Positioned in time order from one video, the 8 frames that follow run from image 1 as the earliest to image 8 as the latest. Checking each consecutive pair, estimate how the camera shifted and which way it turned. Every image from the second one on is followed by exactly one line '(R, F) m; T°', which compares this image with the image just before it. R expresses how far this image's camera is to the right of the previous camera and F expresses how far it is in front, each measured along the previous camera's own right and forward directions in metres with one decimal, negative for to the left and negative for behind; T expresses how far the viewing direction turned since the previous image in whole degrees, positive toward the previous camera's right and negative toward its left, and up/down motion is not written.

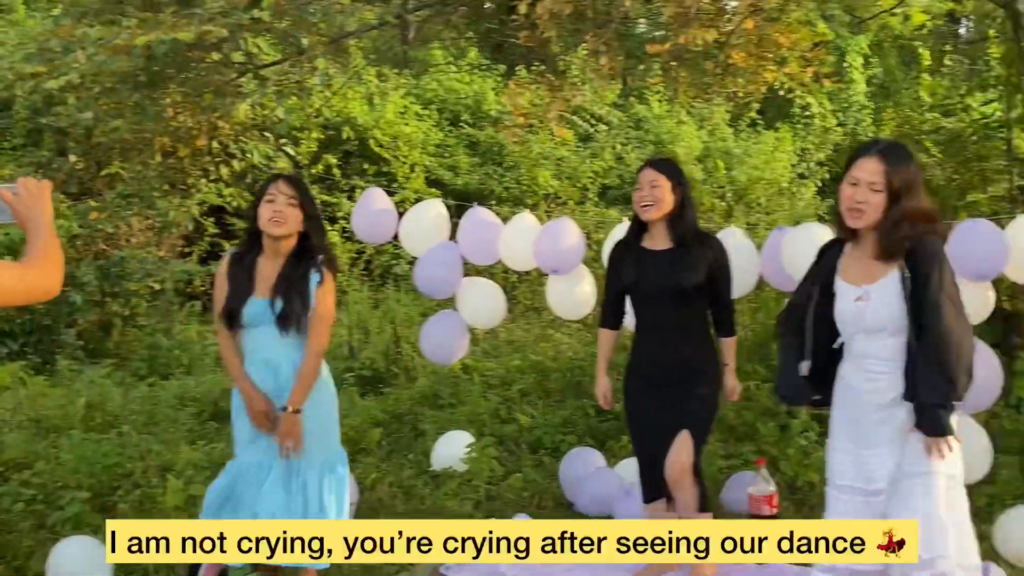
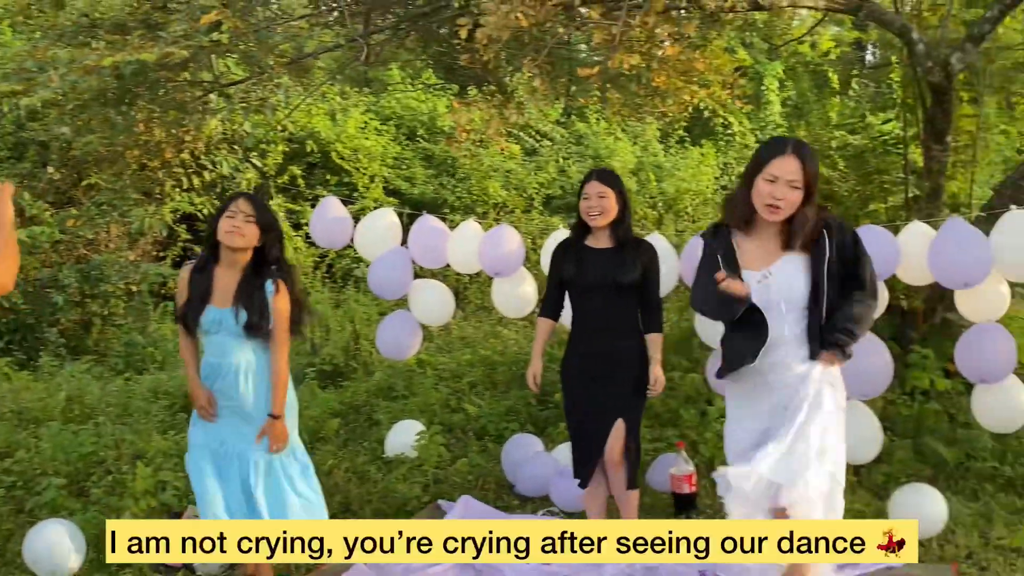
(+0.1, -0.4) m; +1°
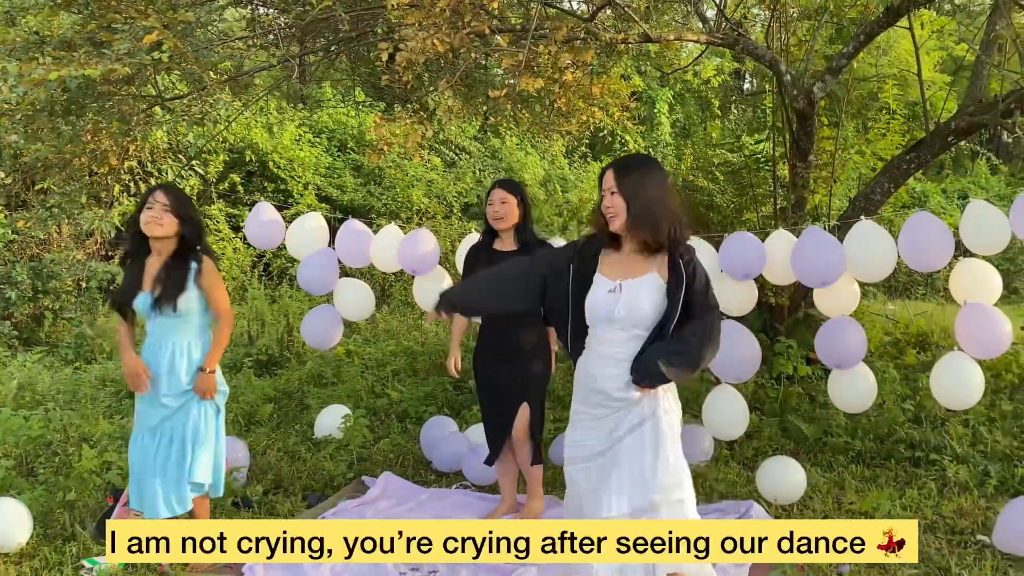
(+0.1, -0.5) m; +4°
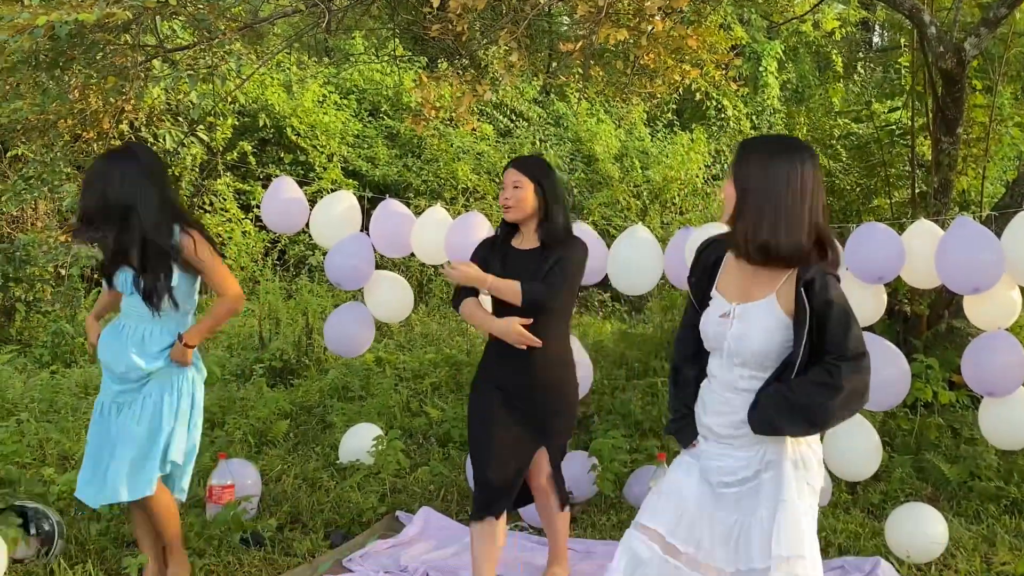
(-0.2, +0.9) m; -2°
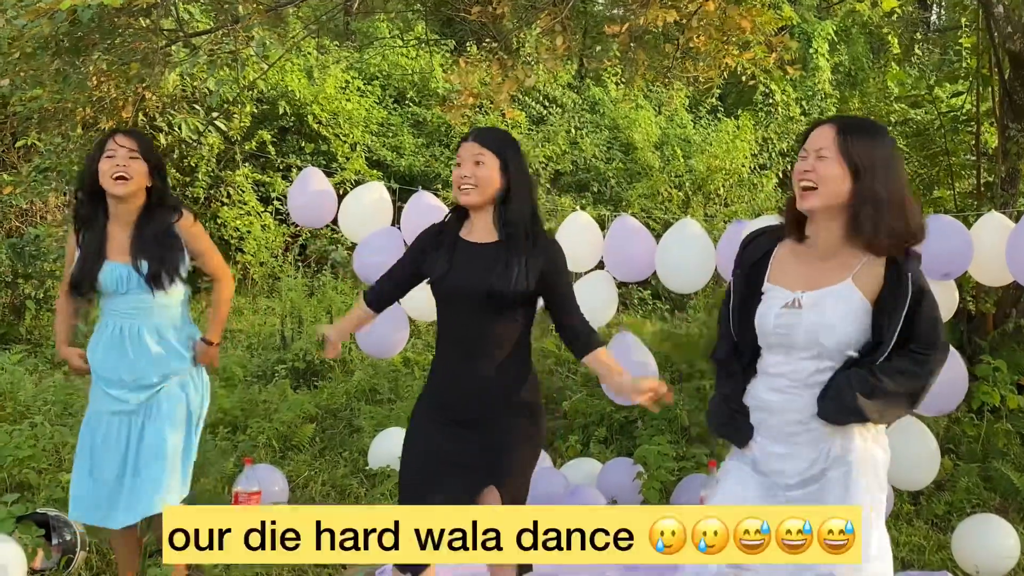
(-0.1, +0.2) m; 0°
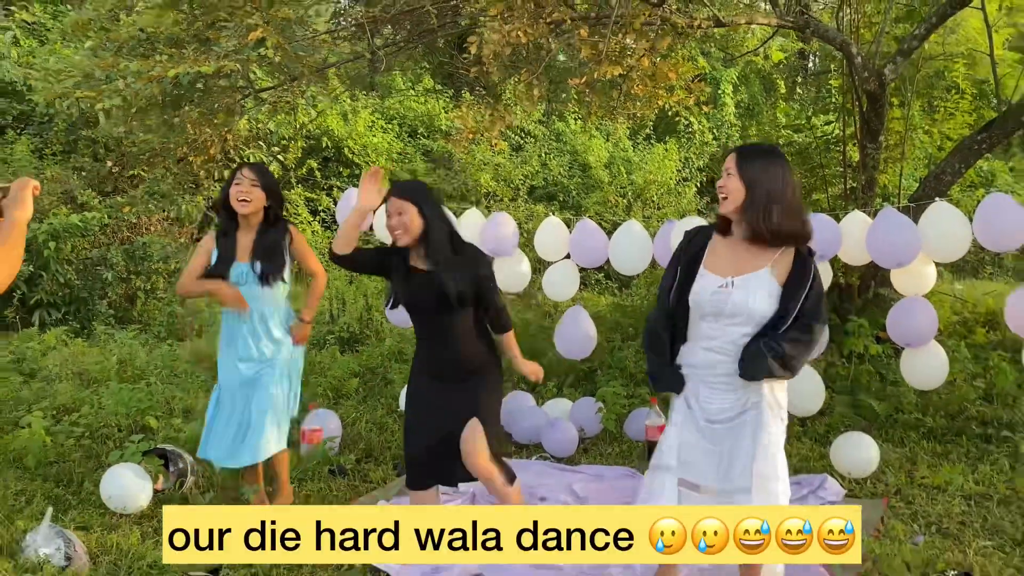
(+0.1, -1.3) m; -1°
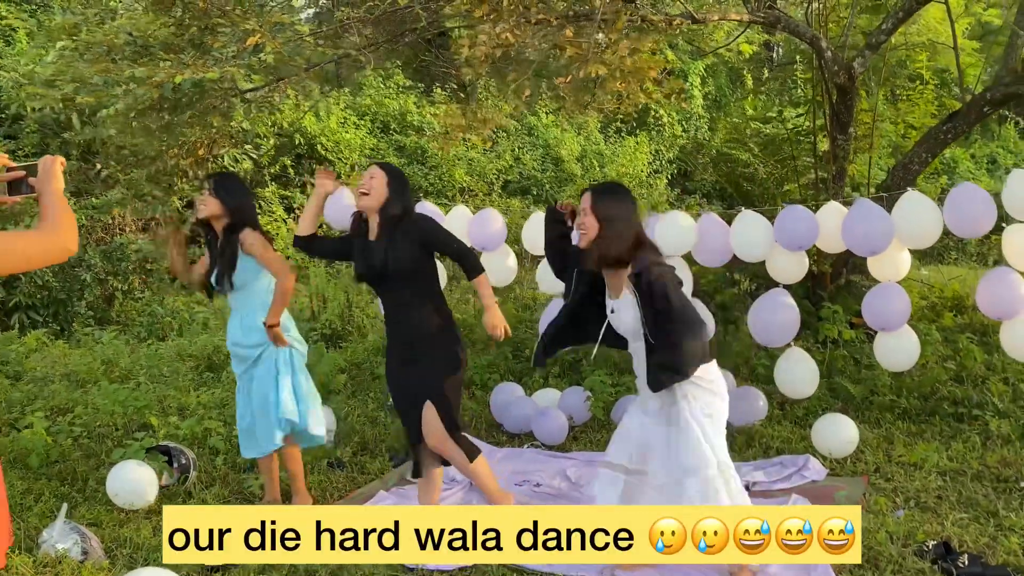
(-0.2, -0.1) m; +3°
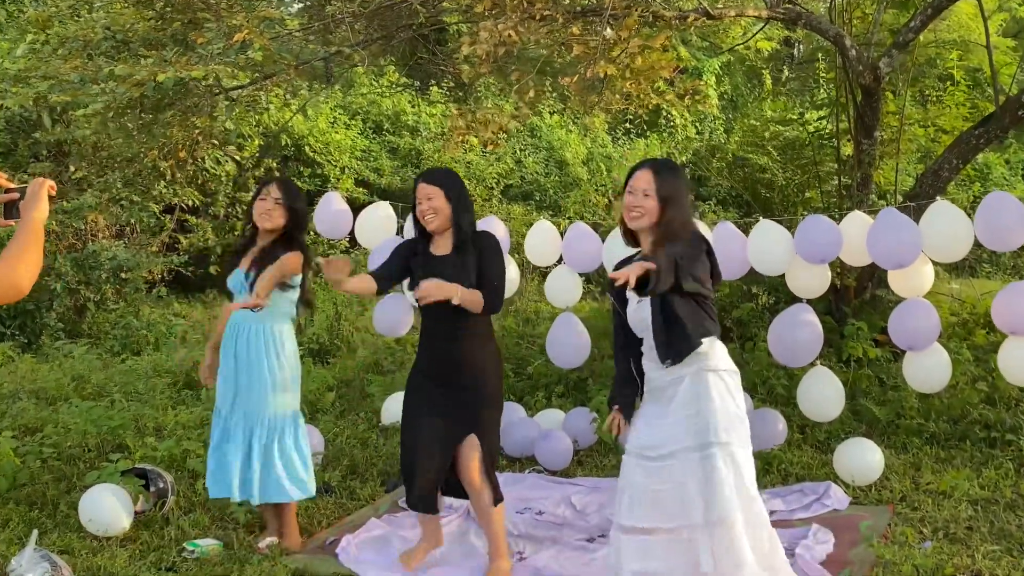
(0.0, +0.3) m; +1°
